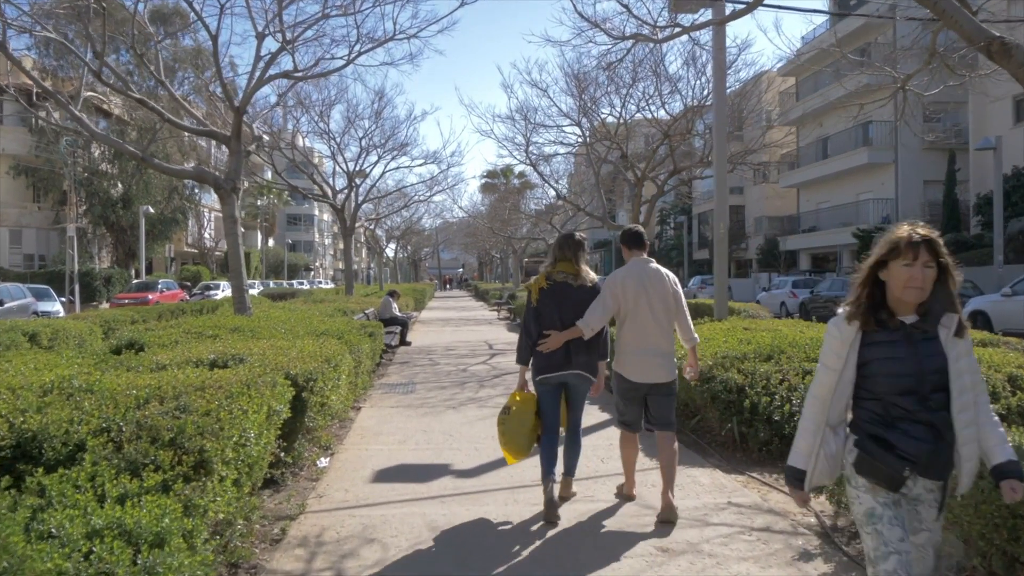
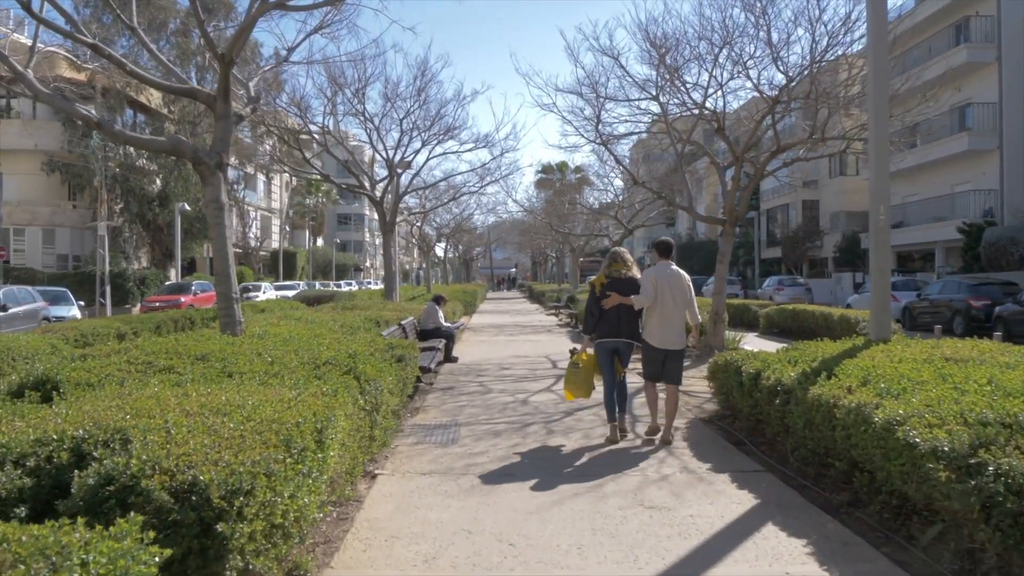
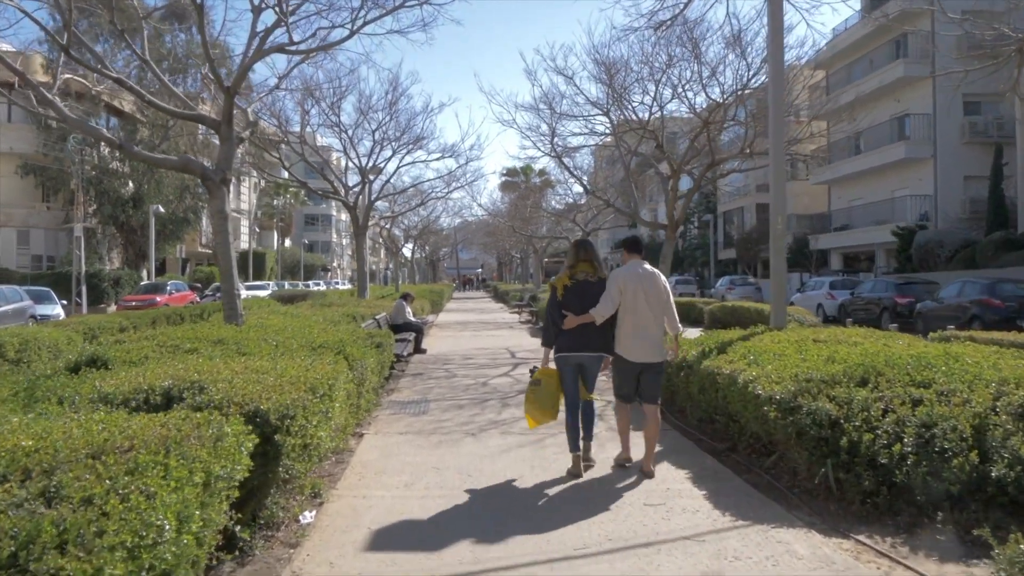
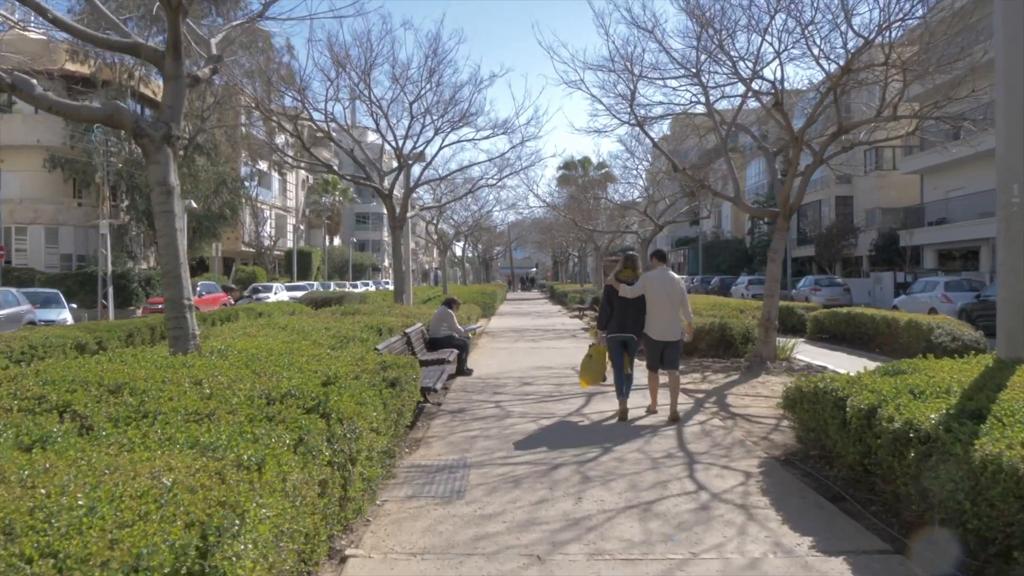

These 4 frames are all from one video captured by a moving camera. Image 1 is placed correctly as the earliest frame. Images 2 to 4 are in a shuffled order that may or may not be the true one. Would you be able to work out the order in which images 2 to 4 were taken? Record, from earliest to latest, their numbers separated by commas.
3, 2, 4
